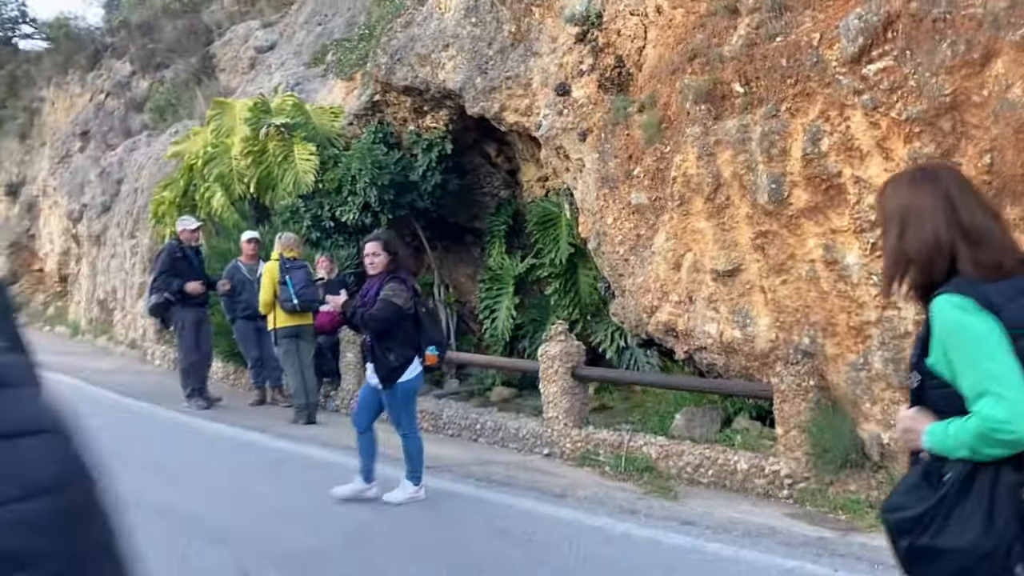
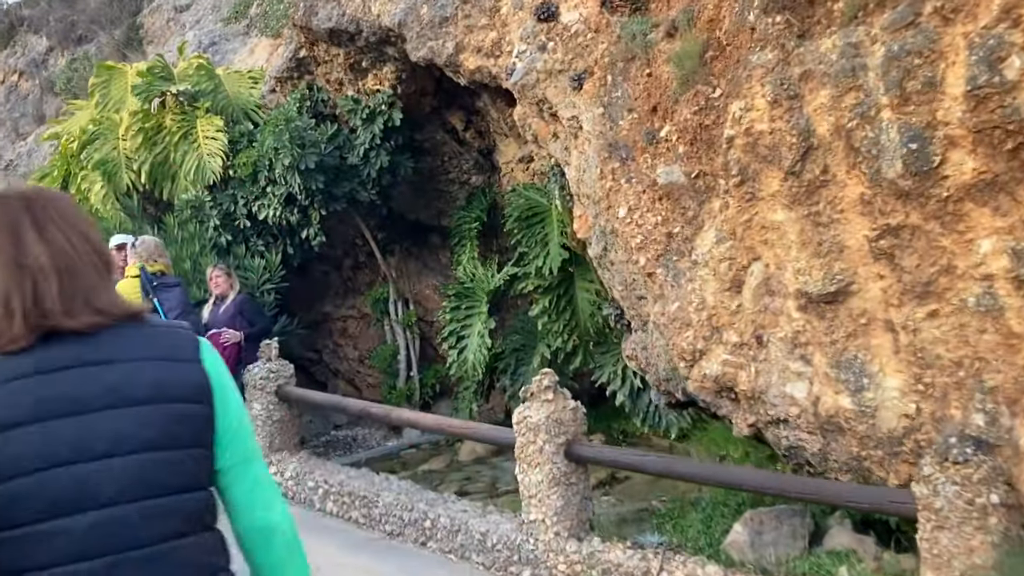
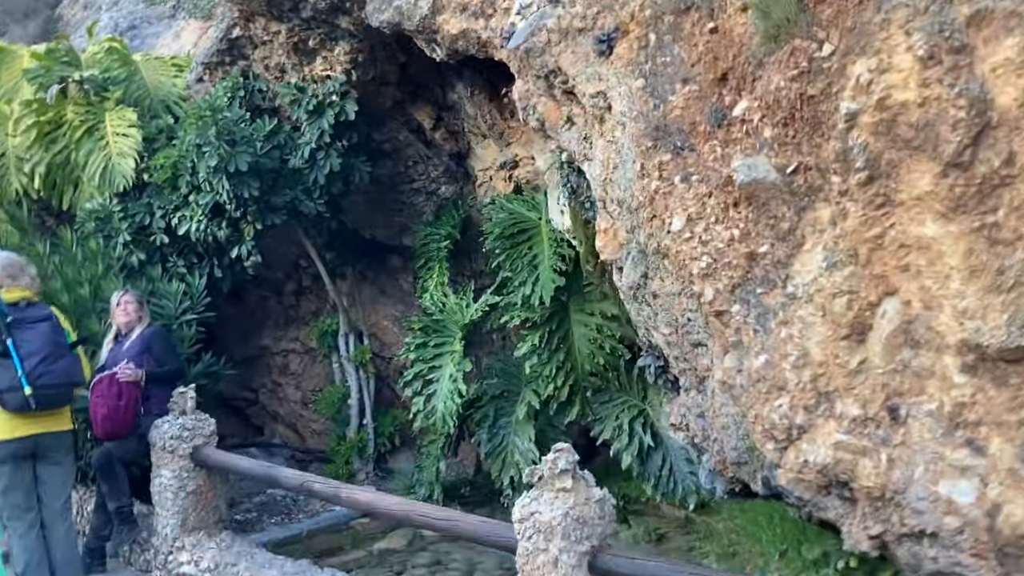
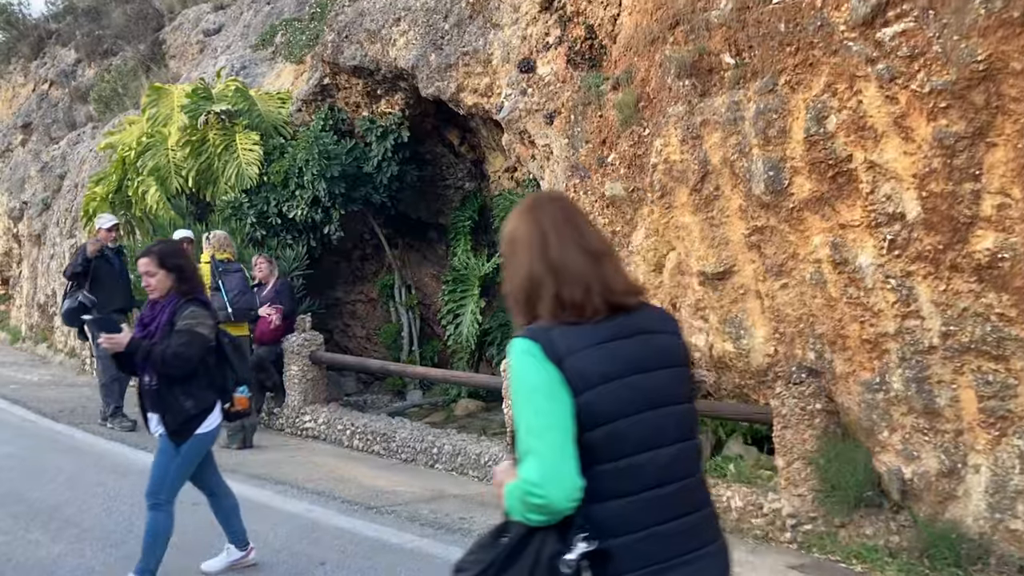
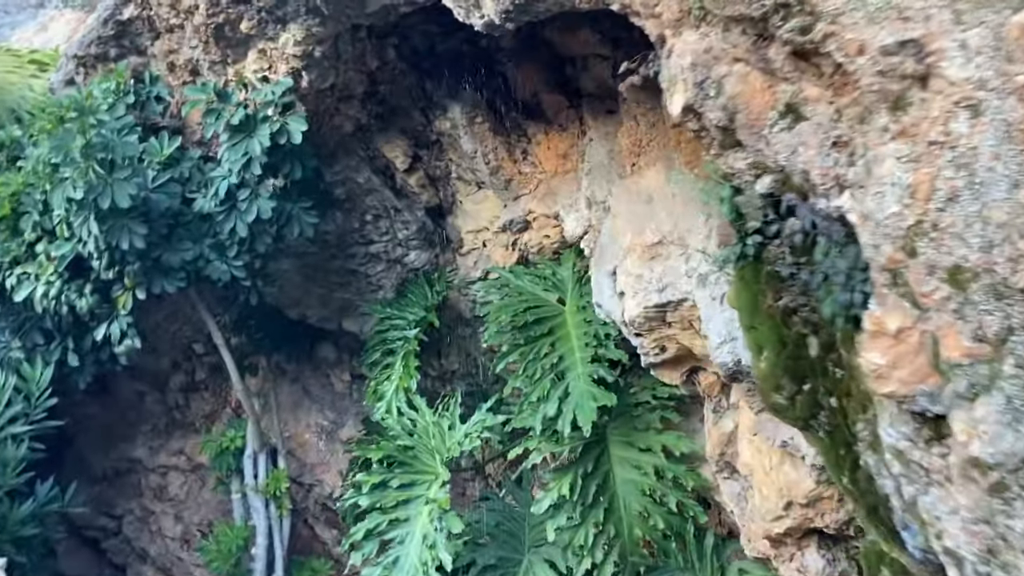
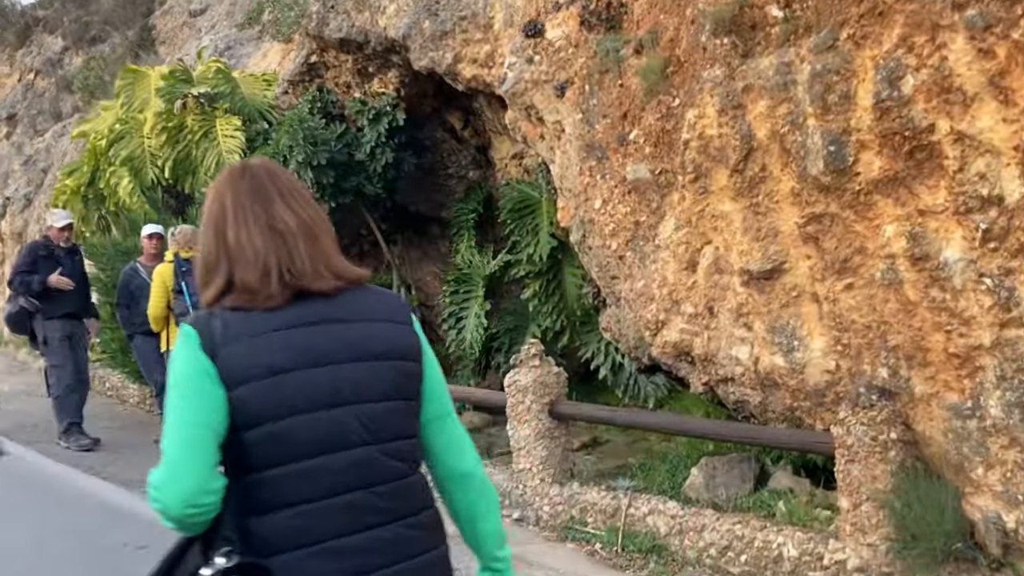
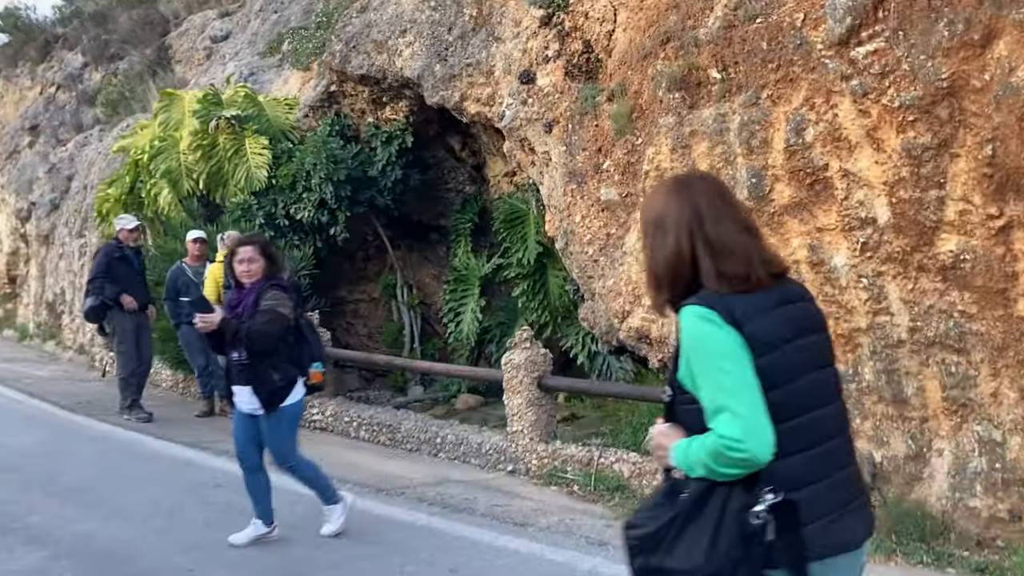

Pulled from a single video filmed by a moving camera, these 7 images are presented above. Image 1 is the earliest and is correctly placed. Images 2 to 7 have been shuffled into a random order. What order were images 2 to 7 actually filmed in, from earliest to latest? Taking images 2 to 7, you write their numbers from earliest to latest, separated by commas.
7, 4, 6, 2, 3, 5
